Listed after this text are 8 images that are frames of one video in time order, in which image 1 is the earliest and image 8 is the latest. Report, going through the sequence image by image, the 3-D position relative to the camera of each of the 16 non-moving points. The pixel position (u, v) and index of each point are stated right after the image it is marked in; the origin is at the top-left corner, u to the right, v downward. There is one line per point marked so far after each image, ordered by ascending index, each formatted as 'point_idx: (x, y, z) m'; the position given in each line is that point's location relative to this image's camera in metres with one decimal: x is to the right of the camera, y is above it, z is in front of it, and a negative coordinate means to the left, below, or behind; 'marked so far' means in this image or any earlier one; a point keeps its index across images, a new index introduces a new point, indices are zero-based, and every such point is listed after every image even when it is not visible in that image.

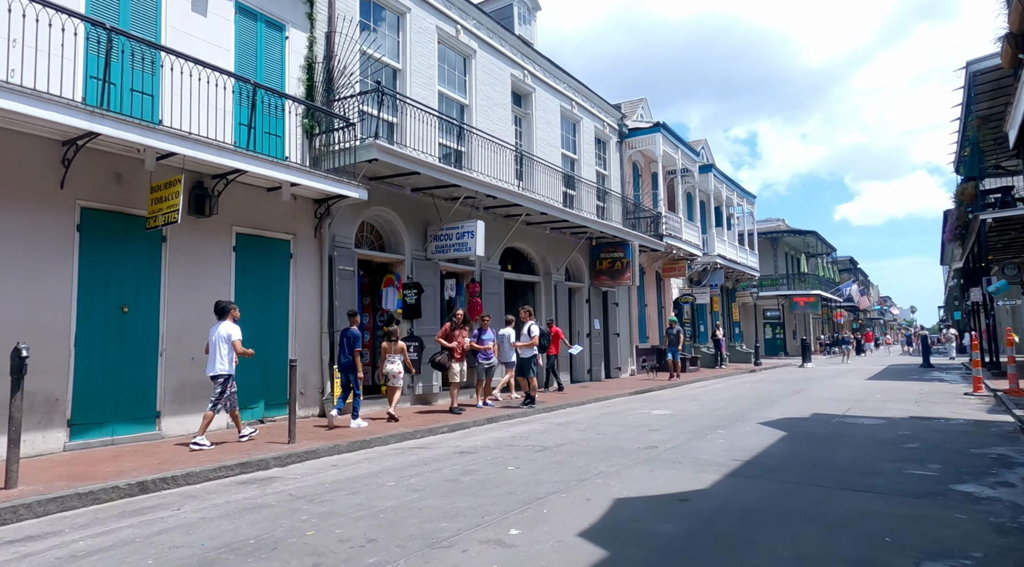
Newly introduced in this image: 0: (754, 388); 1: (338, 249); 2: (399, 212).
0: (+6.2, -2.7, +18.5) m
1: (-2.9, +0.6, +12.0) m
2: (-2.2, +1.4, +13.8) m
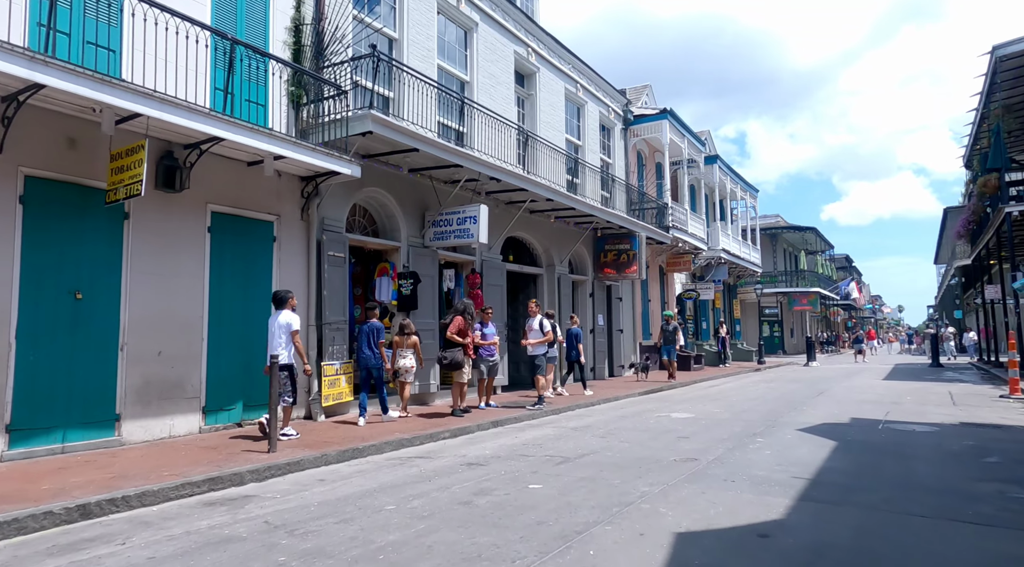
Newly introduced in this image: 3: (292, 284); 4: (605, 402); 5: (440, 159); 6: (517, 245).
0: (+6.2, -2.5, +17.4) m
1: (-2.8, +0.8, +10.8) m
2: (-2.1, +1.6, +12.7) m
3: (-3.2, 0.0, +10.4) m
4: (+1.8, -2.3, +14.0) m
5: (-1.2, +2.1, +12.2) m
6: (+0.2, +1.0, +17.6) m
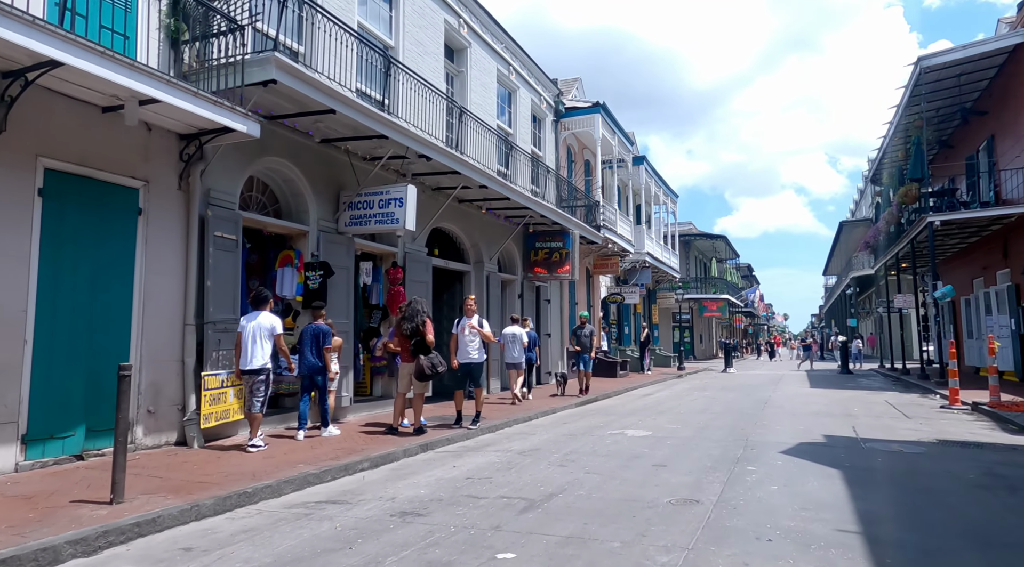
0: (+4.4, -2.6, +16.4) m
1: (-3.6, +0.9, +8.6) m
2: (-3.1, +1.7, +10.6) m
3: (-4.0, +0.1, +8.2) m
4: (+0.5, -2.3, +12.3) m
5: (-2.2, +2.2, +10.2) m
6: (-1.5, +1.0, +15.7) m
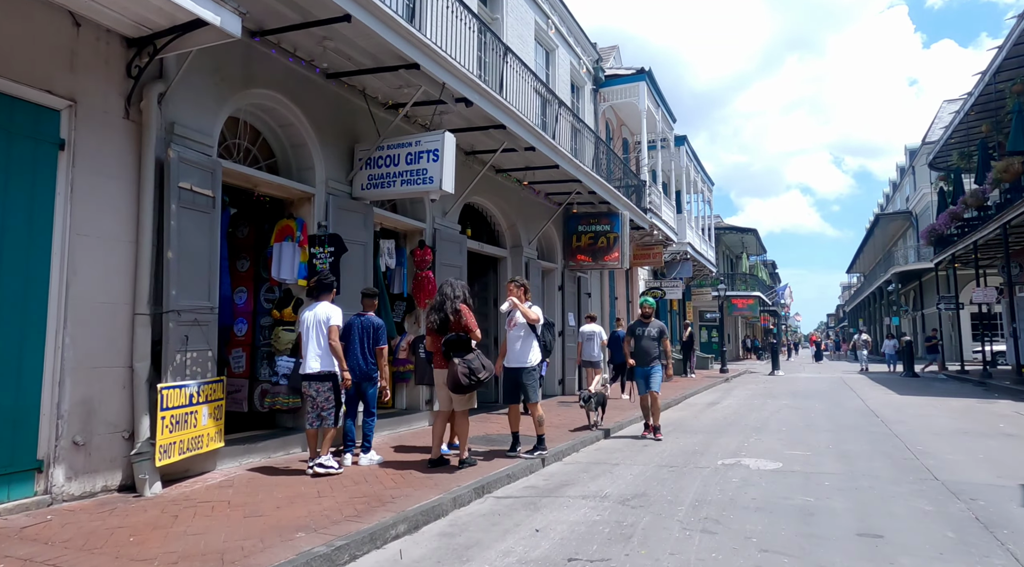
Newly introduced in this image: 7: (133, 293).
0: (+5.3, -2.4, +13.7) m
1: (-2.8, +1.2, +6.0) m
2: (-2.3, +2.0, +8.0) m
3: (-3.2, +0.4, +5.6) m
4: (+1.3, -2.0, +9.7) m
5: (-1.4, +2.5, +7.6) m
6: (-0.7, +1.3, +13.1) m
7: (-3.1, -0.1, +5.8) m
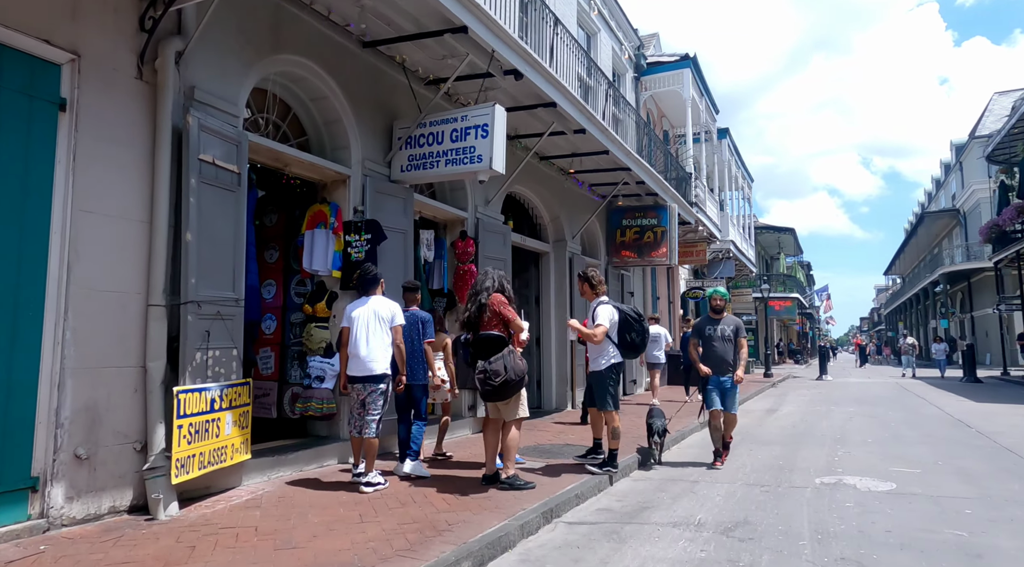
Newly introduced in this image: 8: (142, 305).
0: (+6.1, -2.3, +12.6) m
1: (-2.3, +1.3, +5.2) m
2: (-1.7, +2.1, +7.2) m
3: (-2.7, +0.5, +4.8) m
4: (+2.0, -1.9, +8.7) m
5: (-0.8, +2.5, +6.7) m
6: (+0.1, +1.3, +12.3) m
7: (-2.6, 0.0, +5.0) m
8: (-2.6, -0.1, +5.0) m
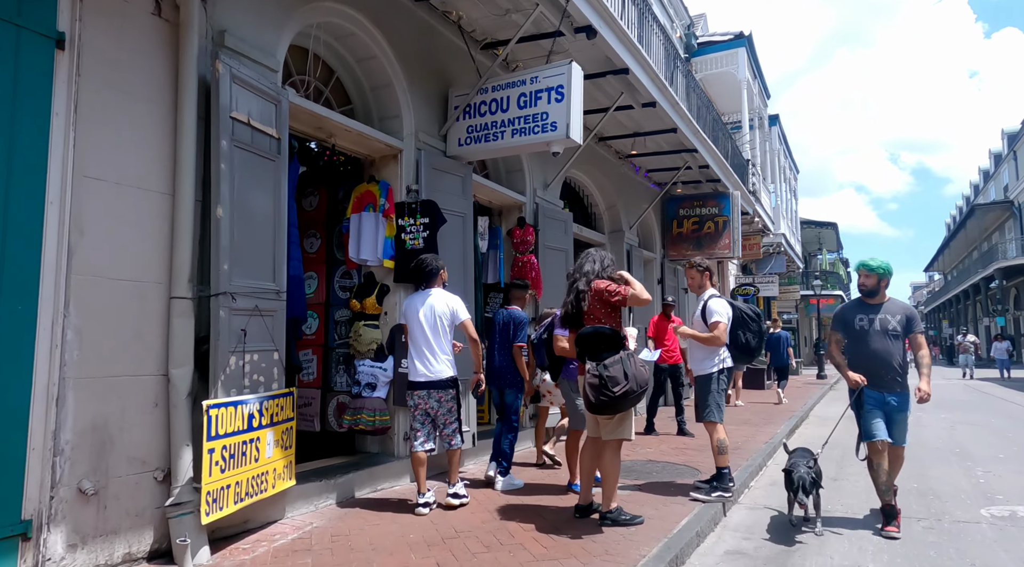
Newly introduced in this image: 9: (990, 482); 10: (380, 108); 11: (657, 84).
0: (+7.0, -2.2, +11.3) m
1: (-1.7, +1.3, +4.2) m
2: (-1.0, +2.1, +6.1) m
3: (-2.1, +0.5, +3.8) m
4: (+2.8, -1.8, +7.6) m
5: (-0.1, +2.6, +5.7) m
6: (+0.9, +1.4, +11.2) m
7: (-1.9, +0.1, +4.0) m
8: (-1.9, -0.1, +4.0) m
9: (+4.1, -1.7, +6.1) m
10: (-1.2, +1.6, +6.4) m
11: (+1.8, +2.5, +8.8) m
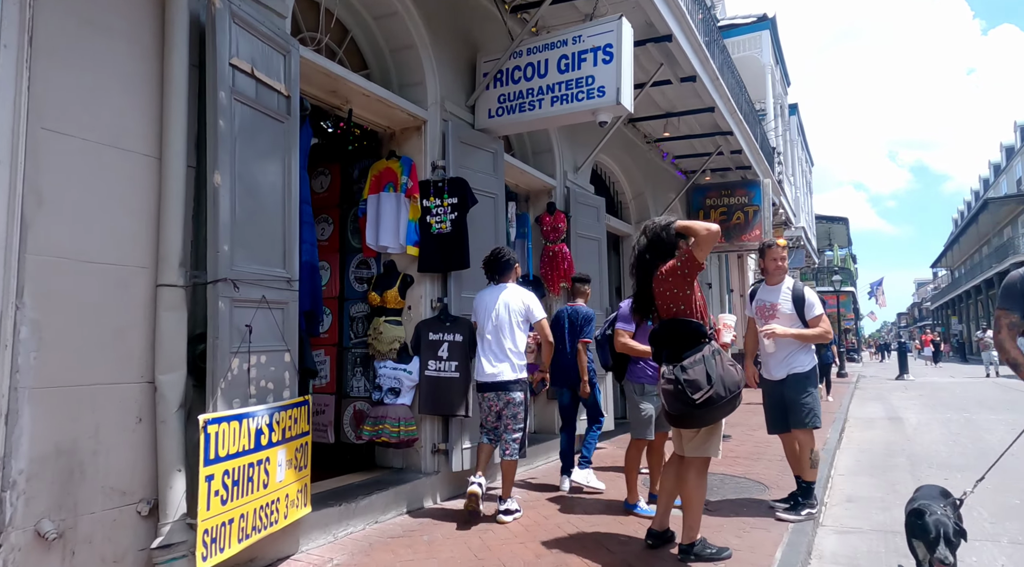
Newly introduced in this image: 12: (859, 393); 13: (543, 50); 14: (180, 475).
0: (+7.3, -2.0, +10.5) m
1: (-1.4, +1.4, +3.4) m
2: (-0.7, +2.2, +5.3) m
3: (-1.8, +0.6, +3.0) m
4: (+3.1, -1.7, +6.8) m
5: (+0.2, +2.7, +4.9) m
6: (+1.3, +1.5, +10.4) m
7: (-1.6, +0.2, +3.2) m
8: (-1.6, 0.0, +3.2) m
9: (+4.4, -1.6, +5.3) m
10: (-0.9, +1.7, +5.6) m
11: (+2.1, +2.6, +8.0) m
12: (+8.8, -2.7, +18.0) m
13: (+0.2, +1.9, +5.8) m
14: (-1.5, -0.9, +3.1) m
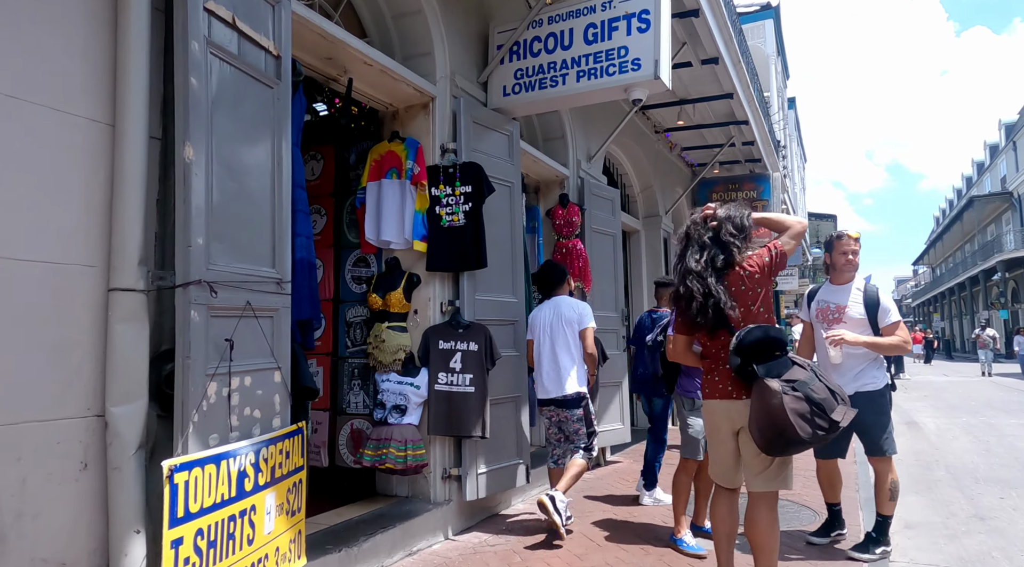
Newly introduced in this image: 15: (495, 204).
0: (+7.3, -2.0, +10.0) m
1: (-1.2, +1.4, +2.7) m
2: (-0.5, +2.2, +4.6) m
3: (-1.6, +0.6, +2.3) m
4: (+3.2, -1.7, +6.2) m
5: (+0.3, +2.7, +4.2) m
6: (+1.3, +1.5, +9.7) m
7: (-1.4, +0.1, +2.5) m
8: (-1.4, 0.0, +2.4) m
9: (+4.6, -1.6, +4.7) m
10: (-0.7, +1.6, +4.9) m
11: (+2.2, +2.6, +7.4) m
12: (+8.6, -2.7, +17.5) m
13: (+0.4, +1.9, +5.1) m
14: (-1.3, -0.9, +2.4) m
15: (-0.1, +0.6, +5.1) m
